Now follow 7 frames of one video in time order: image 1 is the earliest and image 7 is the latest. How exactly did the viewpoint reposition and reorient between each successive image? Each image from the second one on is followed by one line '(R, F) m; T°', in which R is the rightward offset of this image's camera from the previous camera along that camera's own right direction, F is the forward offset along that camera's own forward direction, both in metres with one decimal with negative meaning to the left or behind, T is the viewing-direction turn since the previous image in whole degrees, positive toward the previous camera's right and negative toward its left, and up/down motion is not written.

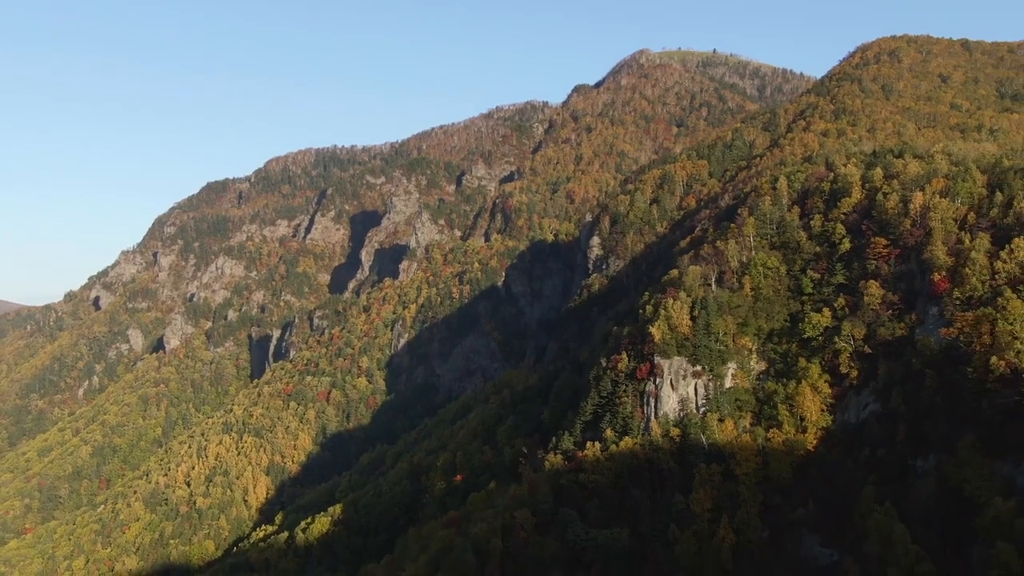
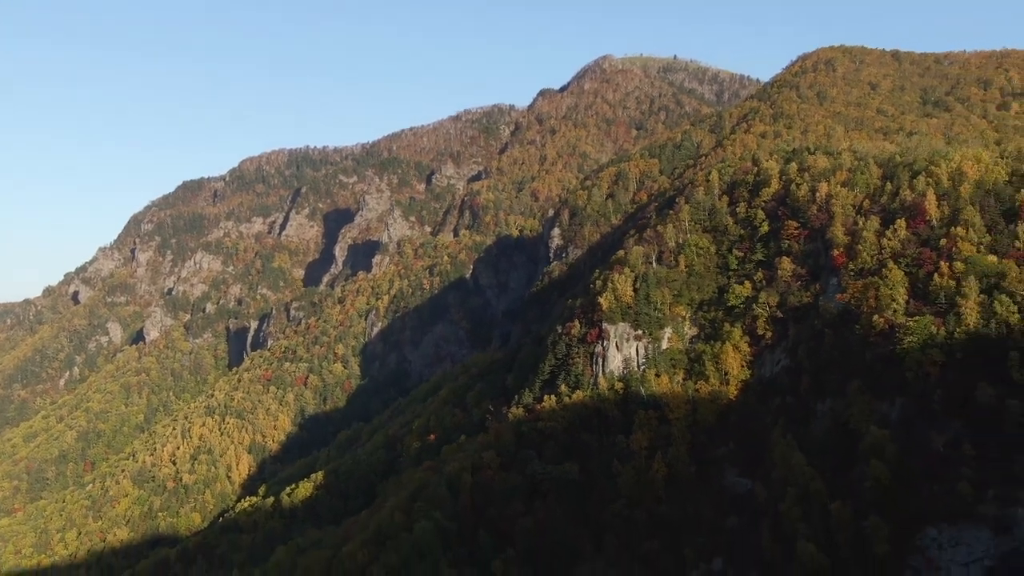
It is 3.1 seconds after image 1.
(-0.1, -12.0) m; +2°
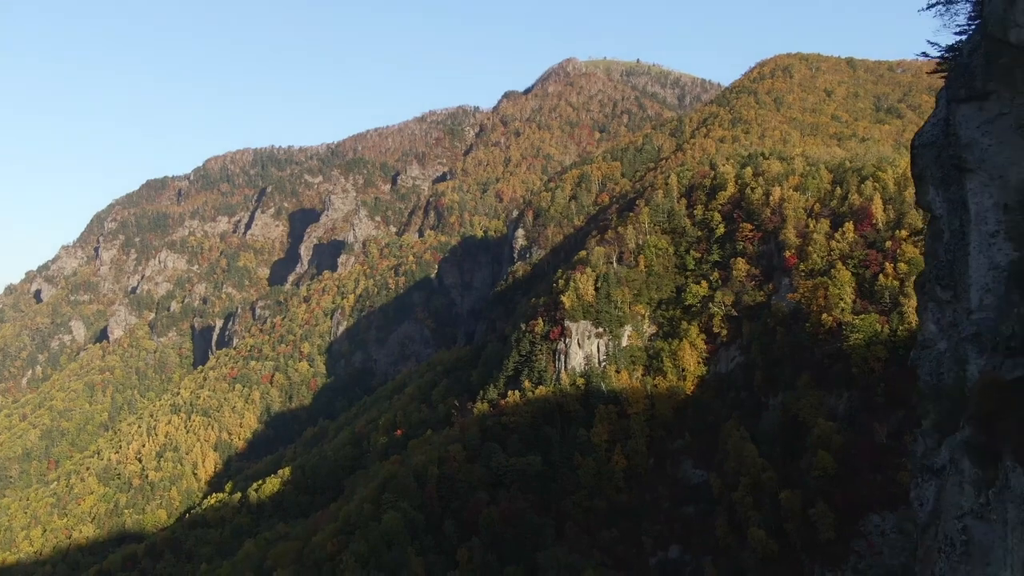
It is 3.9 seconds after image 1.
(-0.2, -2.7) m; +2°
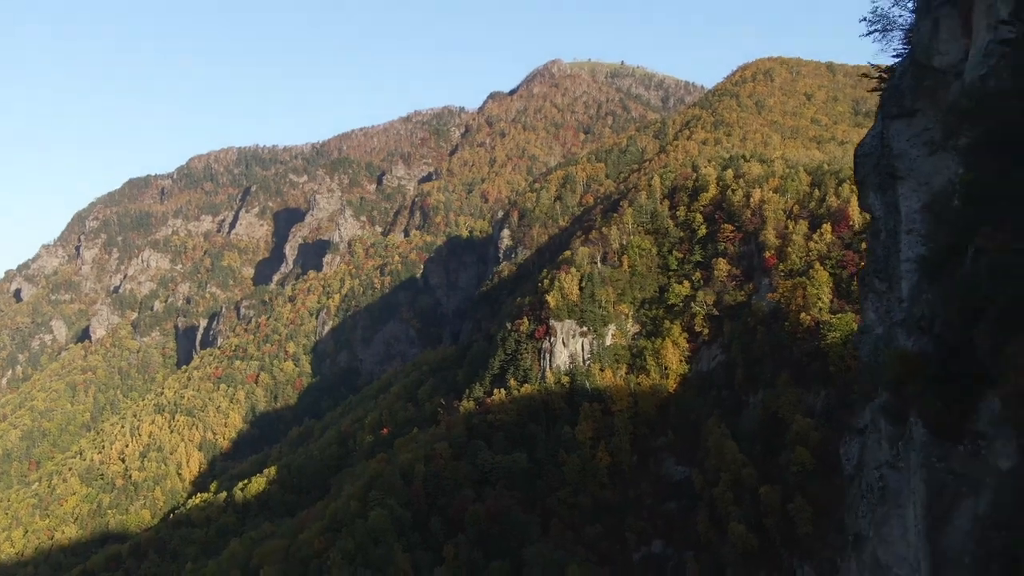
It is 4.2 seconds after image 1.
(-0.1, -1.4) m; +1°
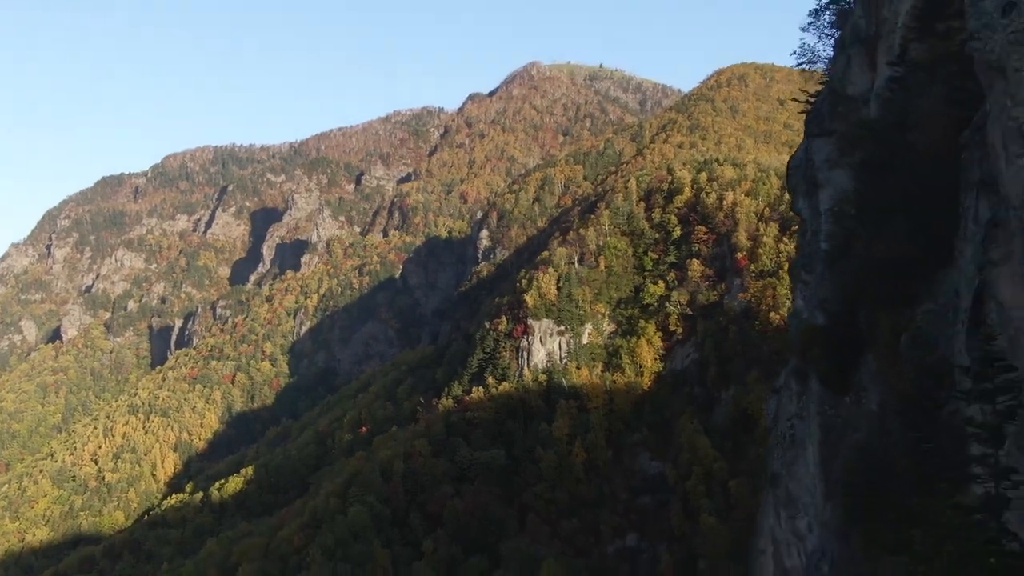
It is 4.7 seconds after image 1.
(-0.1, -1.7) m; +1°
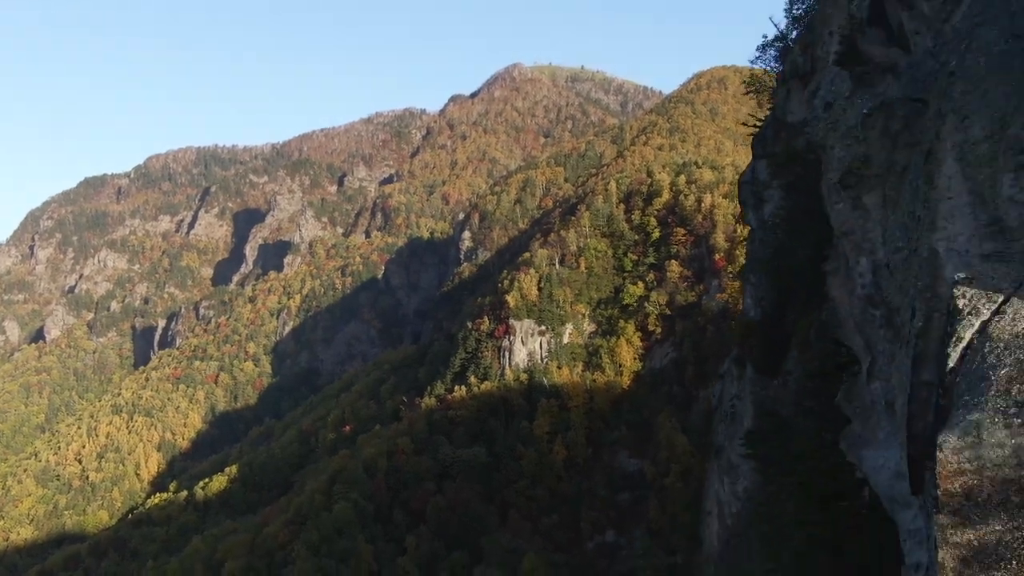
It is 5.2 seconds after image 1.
(0.0, -1.4) m; +1°
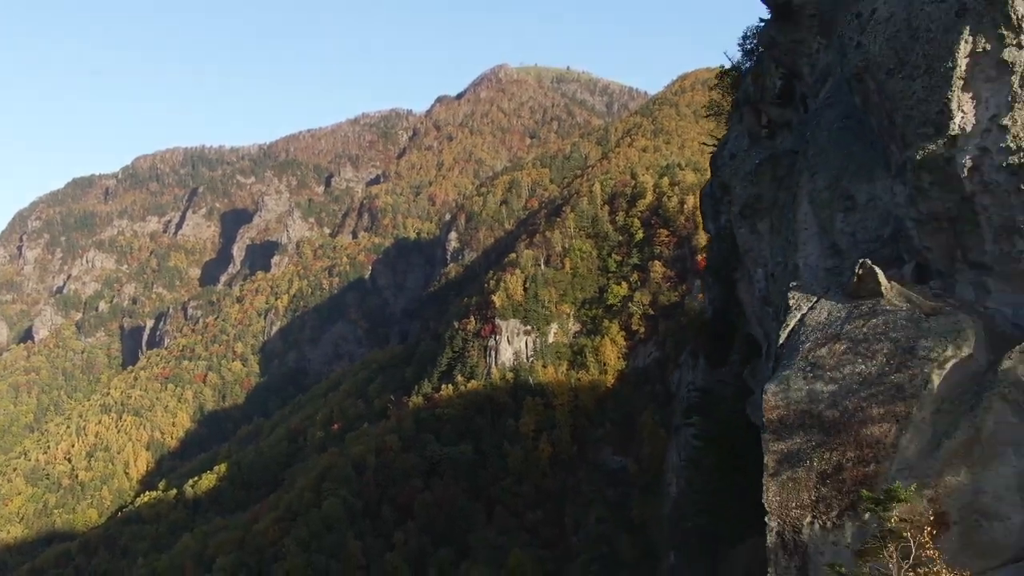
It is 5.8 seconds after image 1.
(0.0, -1.6) m; +1°
